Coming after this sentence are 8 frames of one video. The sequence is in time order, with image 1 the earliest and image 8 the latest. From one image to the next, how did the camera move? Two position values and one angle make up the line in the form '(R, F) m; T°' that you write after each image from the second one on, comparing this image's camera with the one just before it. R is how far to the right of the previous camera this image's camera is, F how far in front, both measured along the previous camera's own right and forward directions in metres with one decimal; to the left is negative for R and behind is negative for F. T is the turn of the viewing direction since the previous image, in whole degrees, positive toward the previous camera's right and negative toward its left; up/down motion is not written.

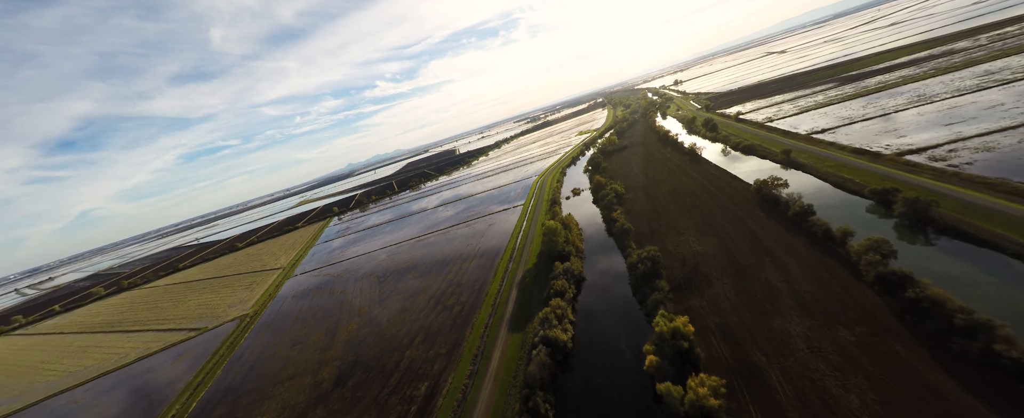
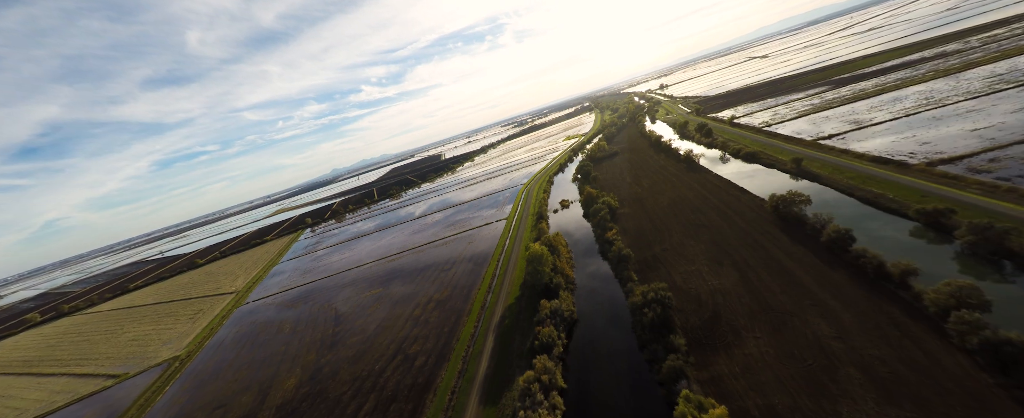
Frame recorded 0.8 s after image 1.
(+0.8, +4.2) m; +2°
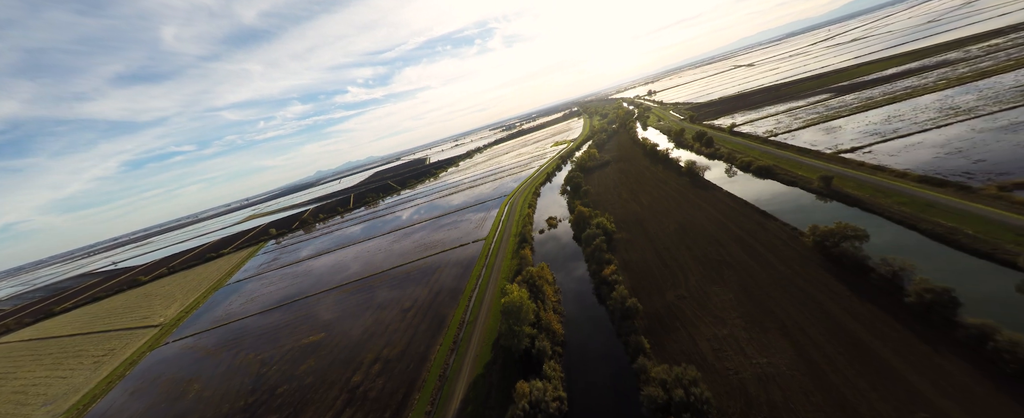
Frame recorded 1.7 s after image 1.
(+0.9, +5.3) m; +2°
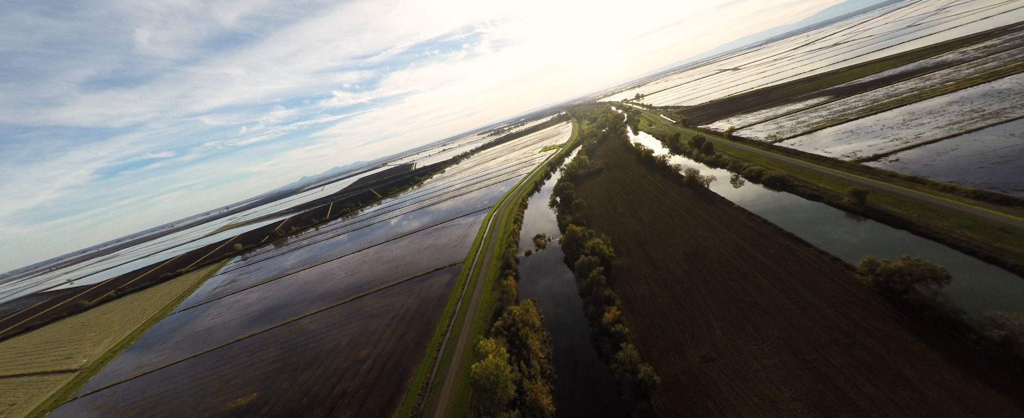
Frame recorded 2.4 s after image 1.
(+0.7, +4.2) m; +2°
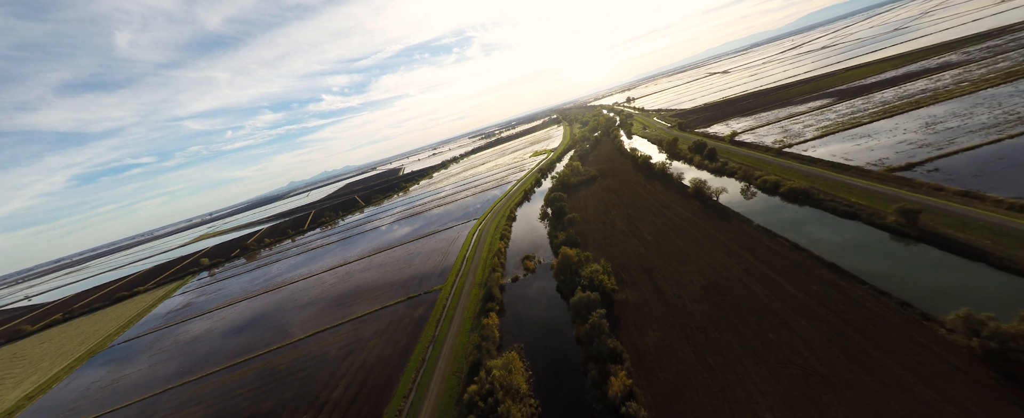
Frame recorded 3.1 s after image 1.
(+0.7, +3.9) m; +1°
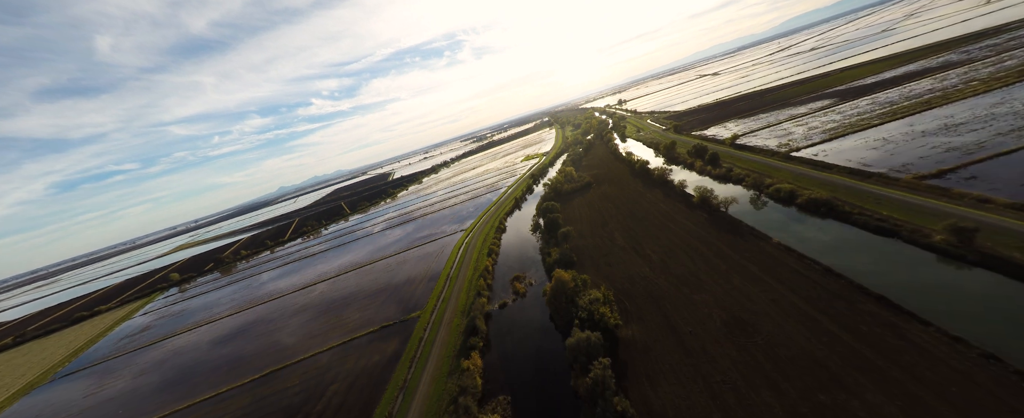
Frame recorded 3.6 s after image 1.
(+0.5, +2.9) m; +1°
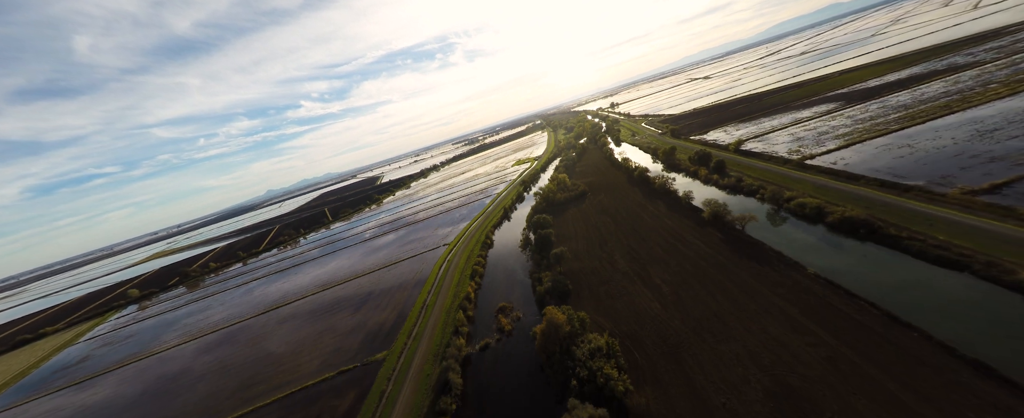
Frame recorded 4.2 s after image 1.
(+0.6, +3.5) m; +1°
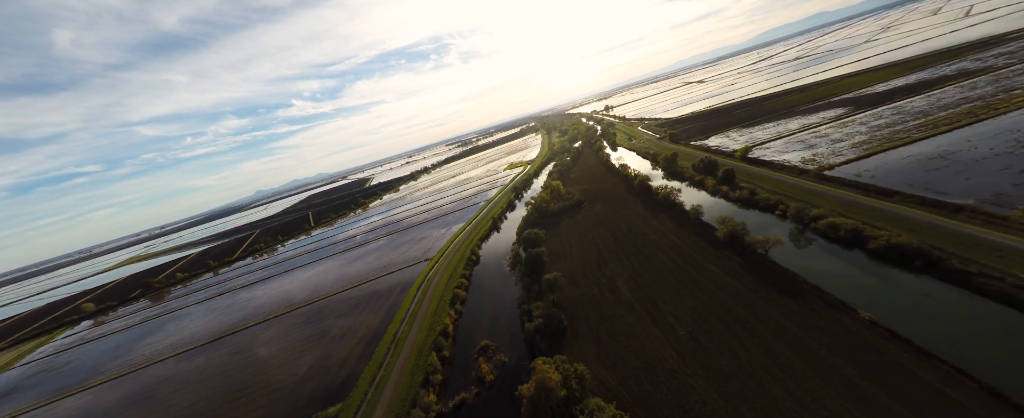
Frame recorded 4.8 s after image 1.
(+0.5, +3.3) m; +1°
